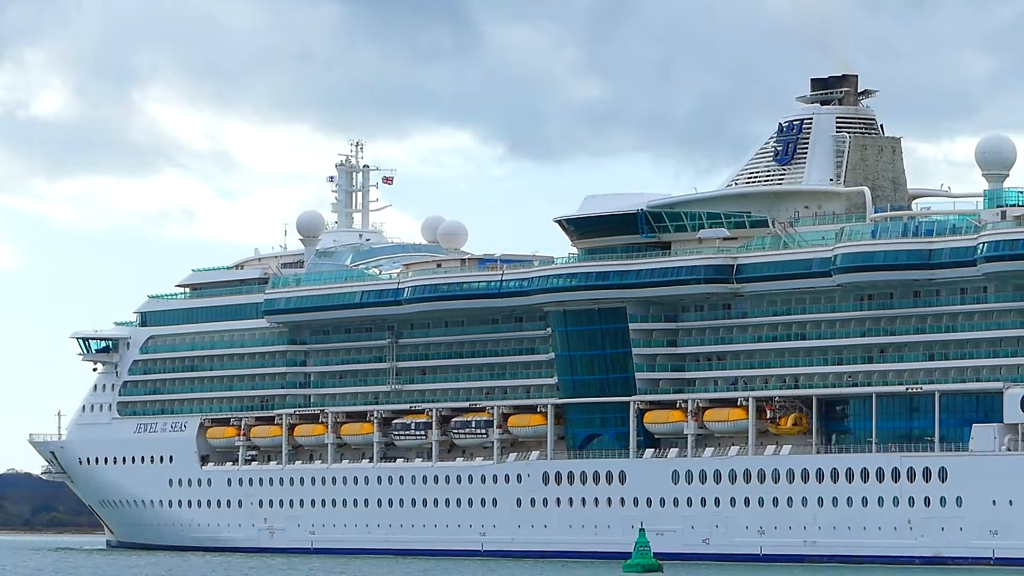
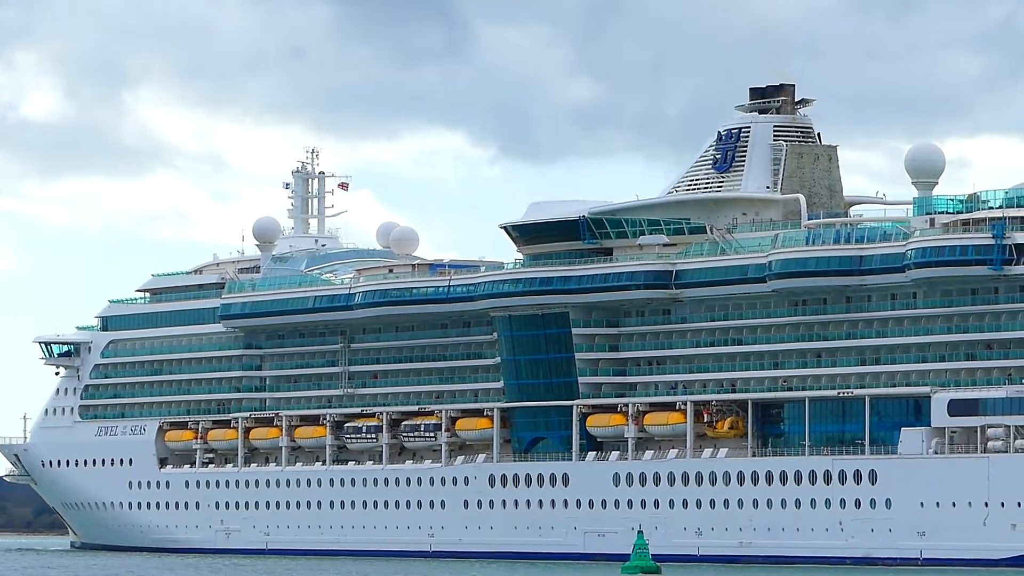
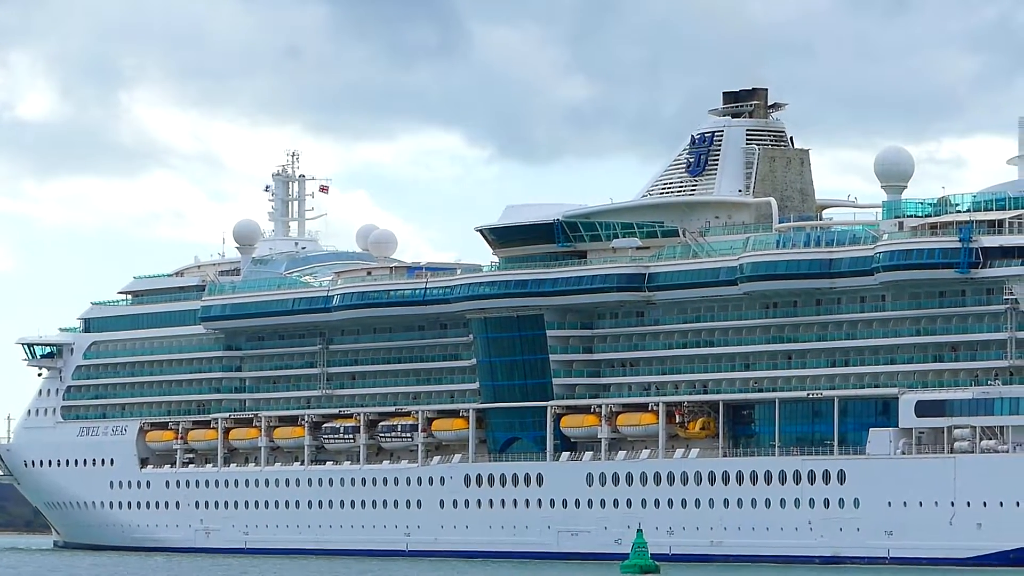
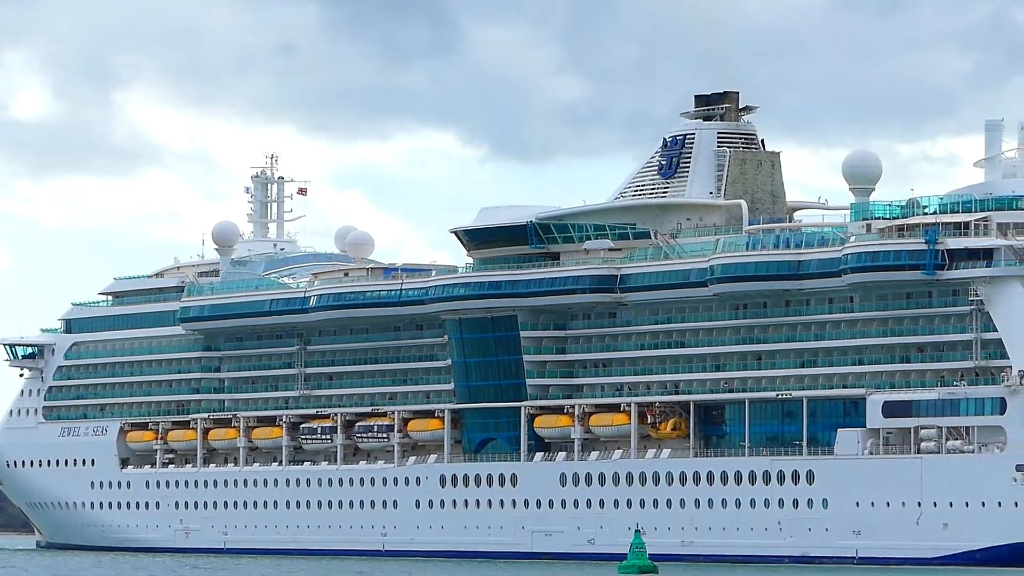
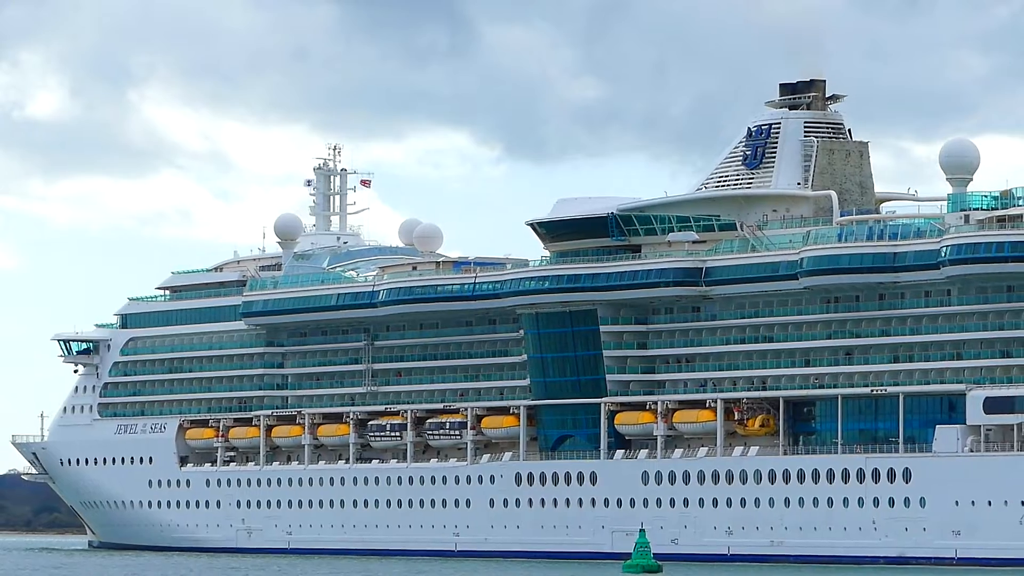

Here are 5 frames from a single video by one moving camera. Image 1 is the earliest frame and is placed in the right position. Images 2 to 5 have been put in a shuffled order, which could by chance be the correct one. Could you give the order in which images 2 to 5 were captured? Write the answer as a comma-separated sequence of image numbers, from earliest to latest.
5, 2, 3, 4
